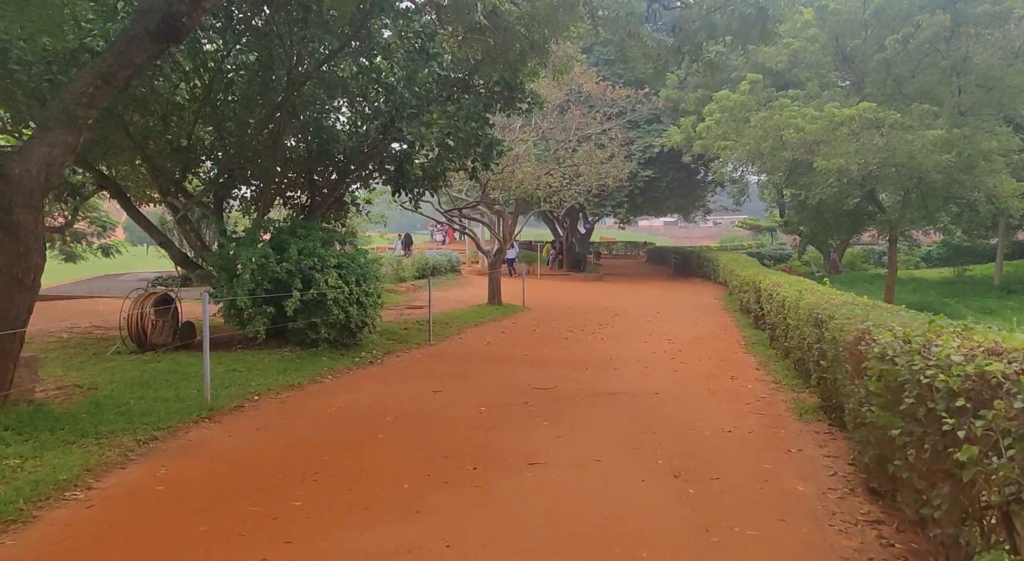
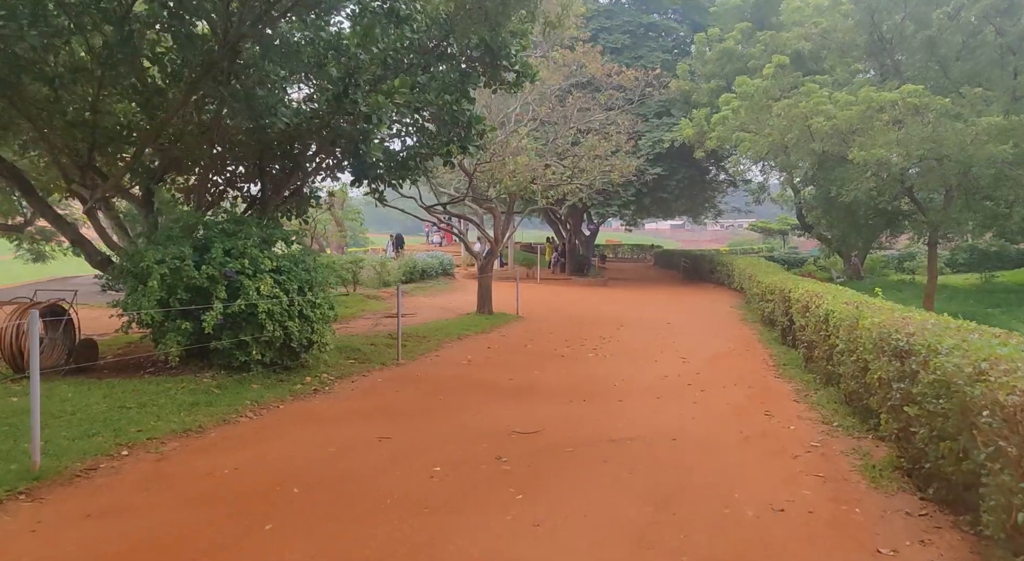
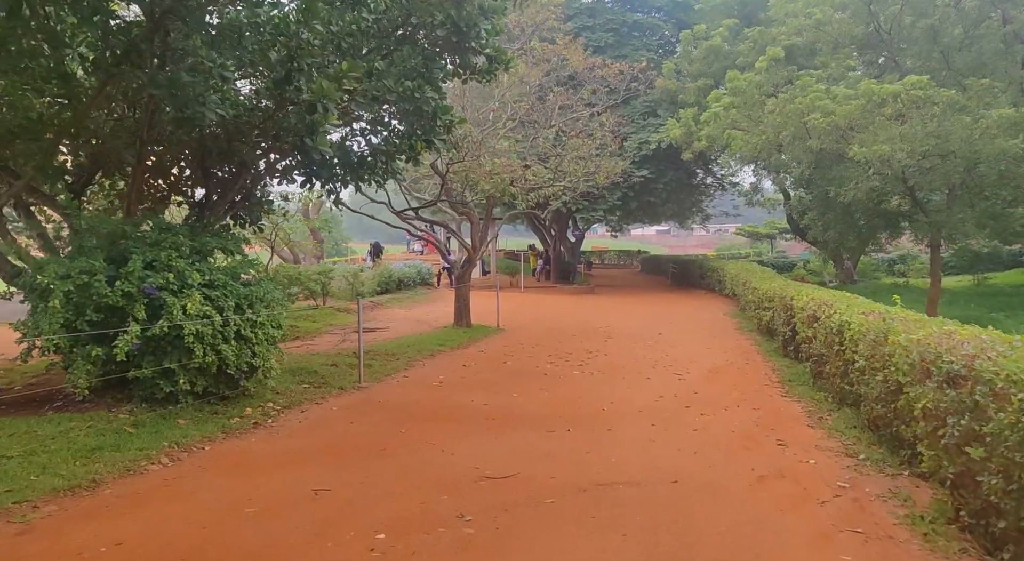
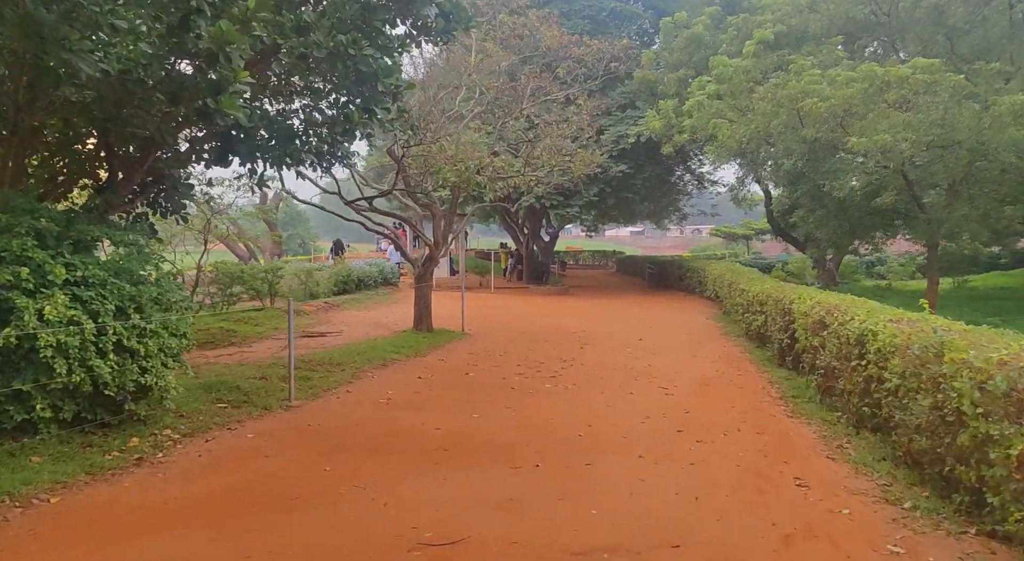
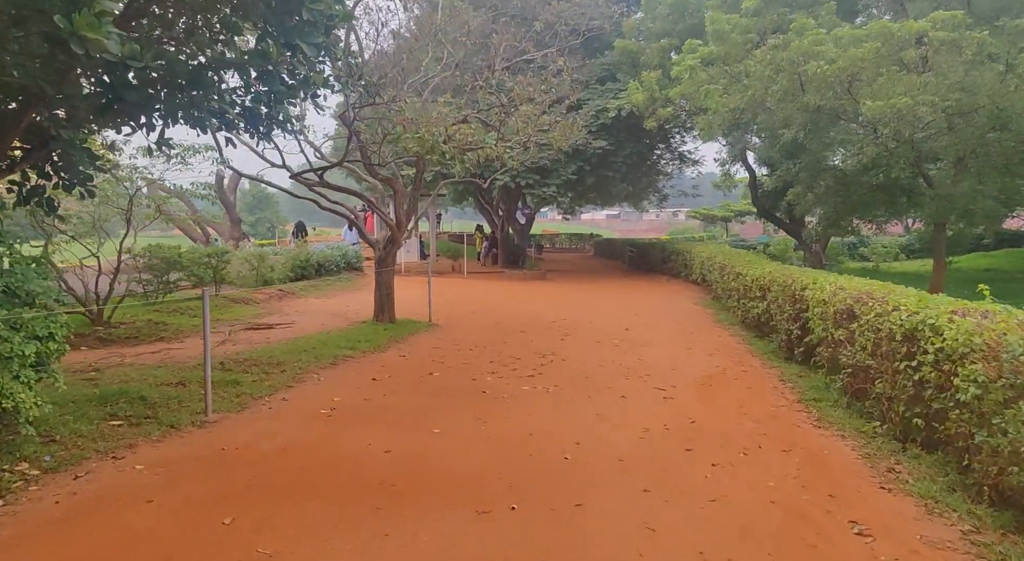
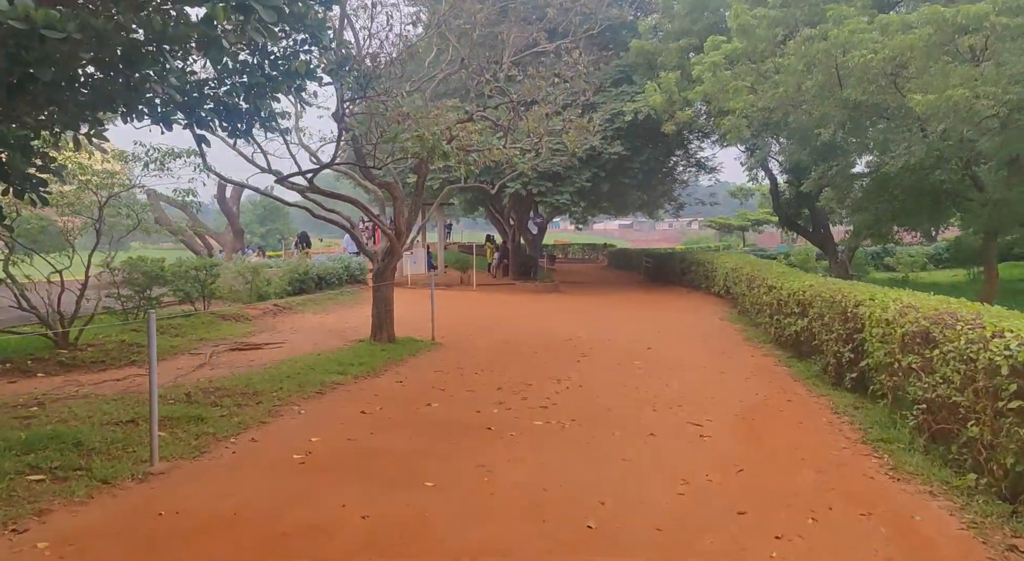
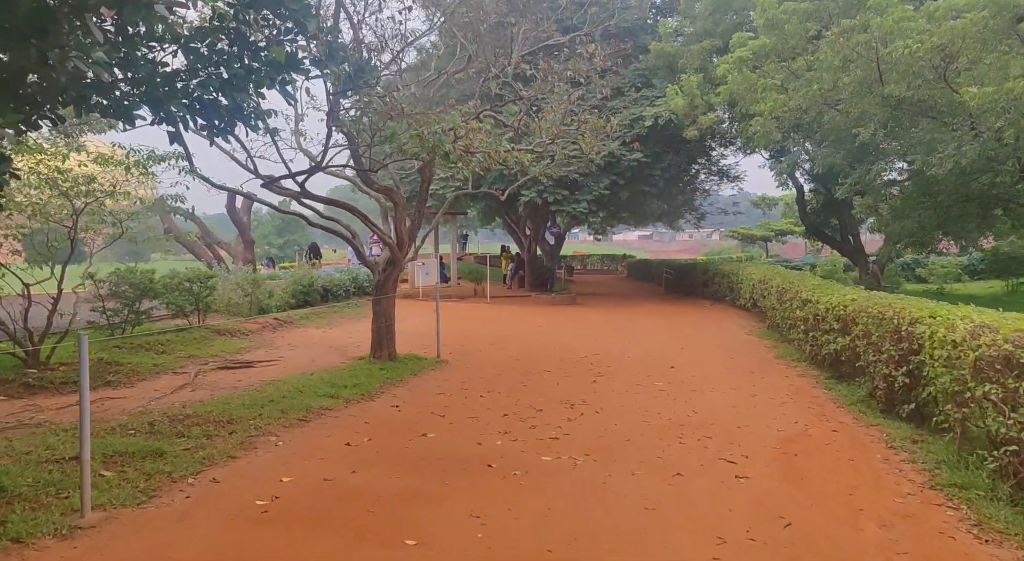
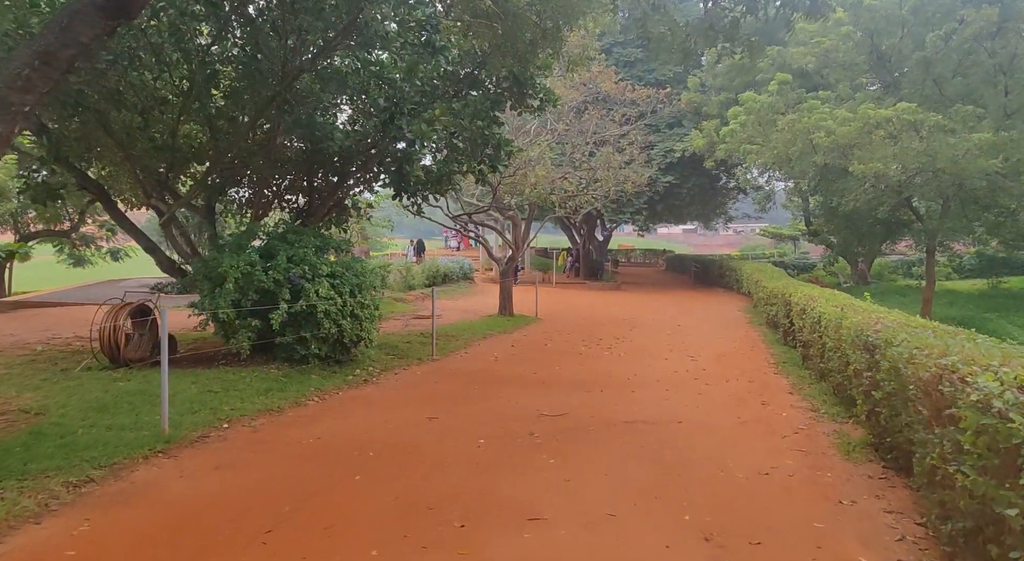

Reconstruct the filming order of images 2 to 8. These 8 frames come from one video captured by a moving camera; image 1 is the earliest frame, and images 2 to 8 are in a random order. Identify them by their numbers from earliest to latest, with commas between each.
8, 2, 3, 4, 5, 6, 7
